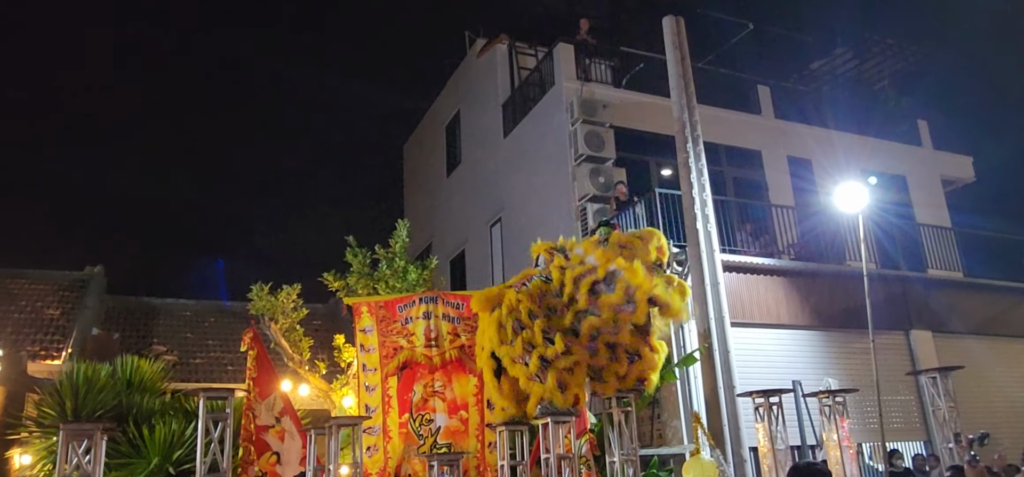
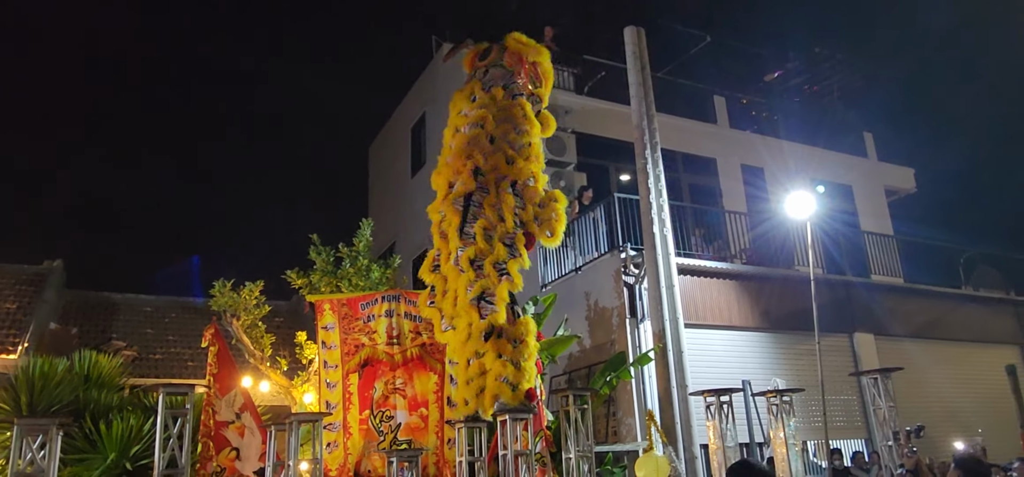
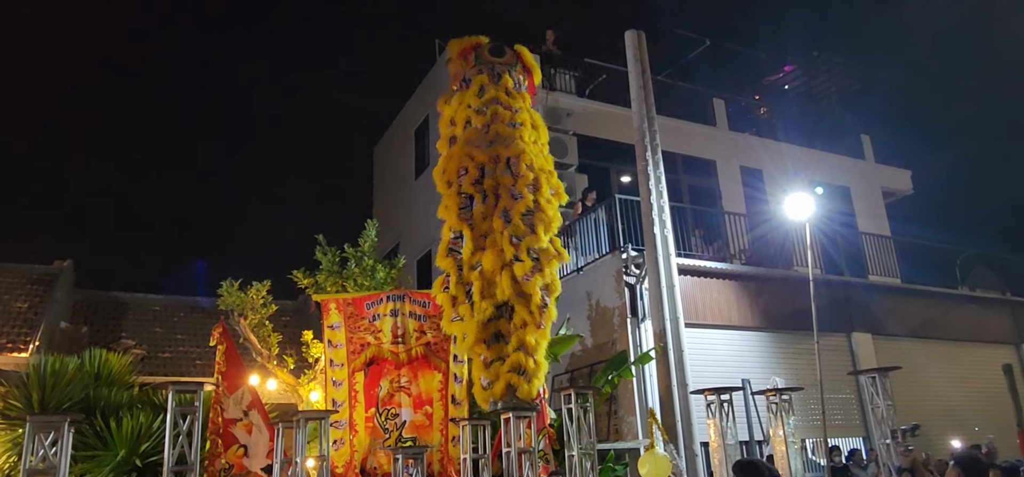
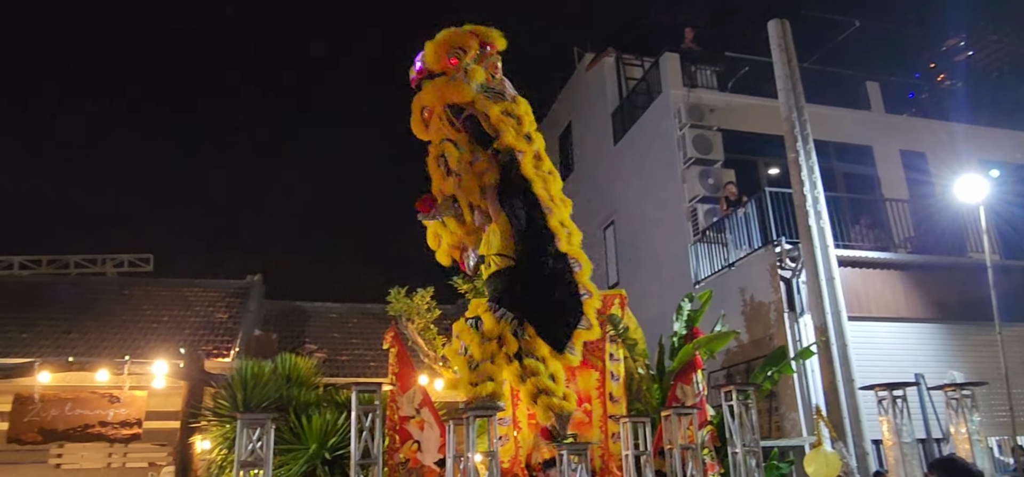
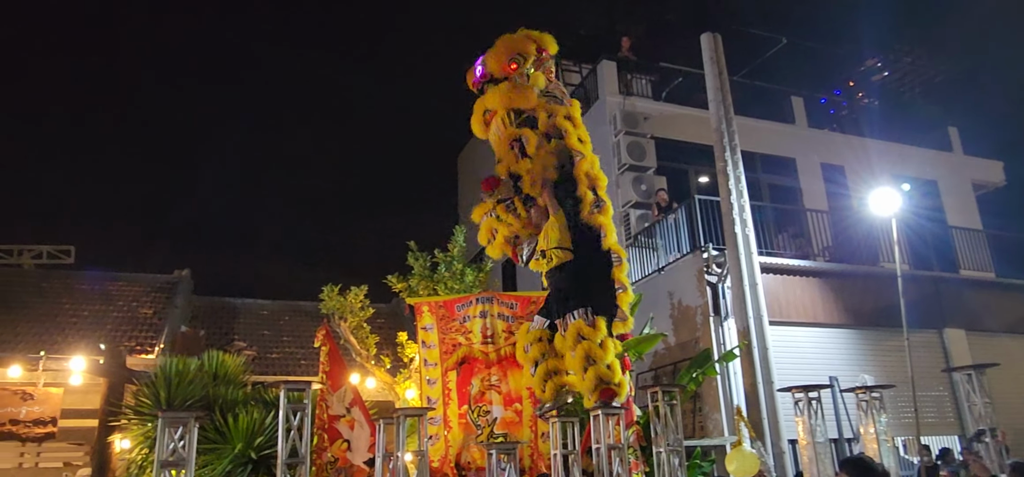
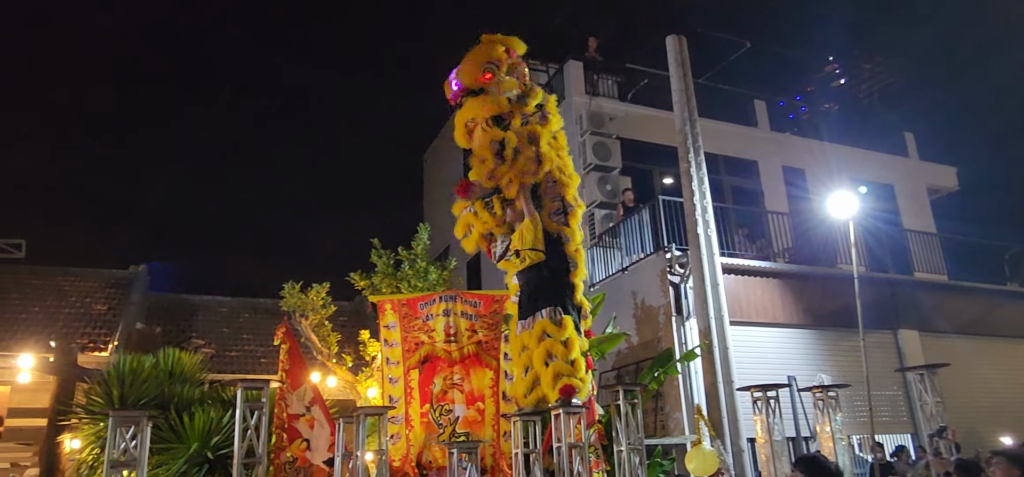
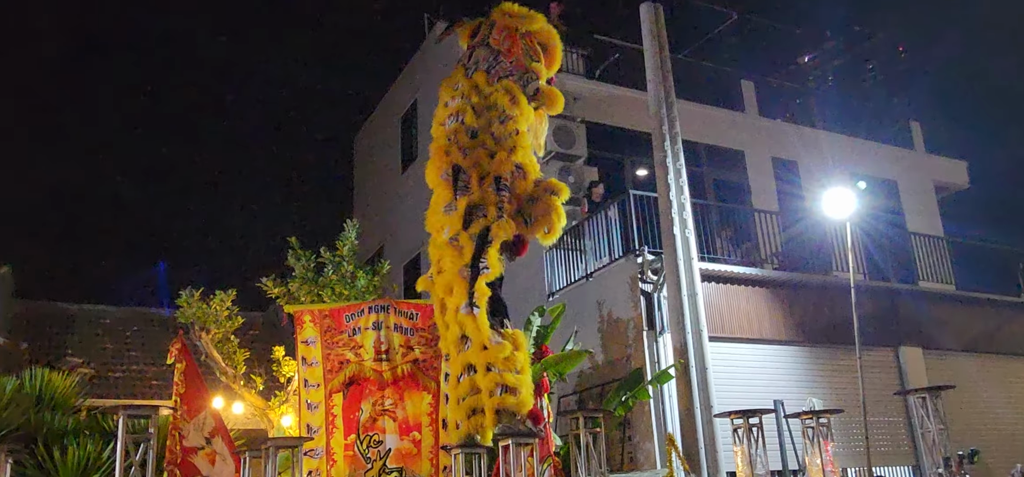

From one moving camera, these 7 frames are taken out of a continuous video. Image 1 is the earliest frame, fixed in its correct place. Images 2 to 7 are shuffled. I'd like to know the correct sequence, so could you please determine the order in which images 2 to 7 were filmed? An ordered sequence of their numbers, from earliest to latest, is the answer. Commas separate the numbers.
7, 2, 3, 6, 5, 4
